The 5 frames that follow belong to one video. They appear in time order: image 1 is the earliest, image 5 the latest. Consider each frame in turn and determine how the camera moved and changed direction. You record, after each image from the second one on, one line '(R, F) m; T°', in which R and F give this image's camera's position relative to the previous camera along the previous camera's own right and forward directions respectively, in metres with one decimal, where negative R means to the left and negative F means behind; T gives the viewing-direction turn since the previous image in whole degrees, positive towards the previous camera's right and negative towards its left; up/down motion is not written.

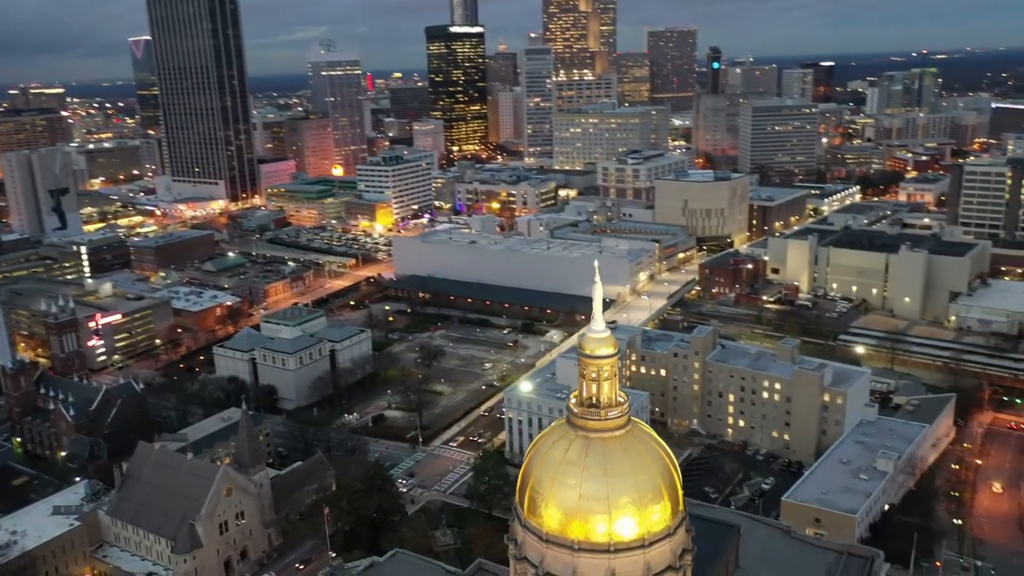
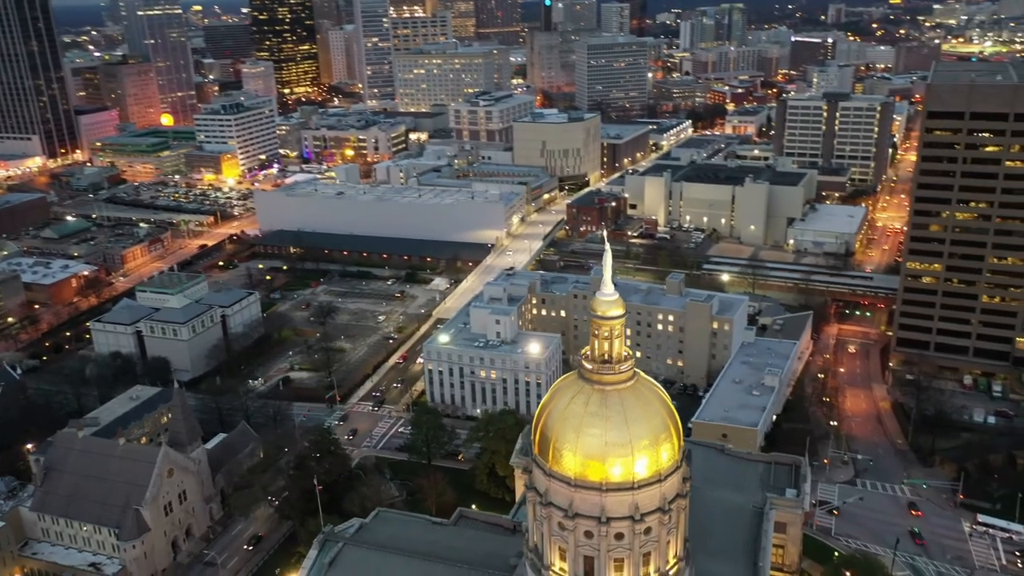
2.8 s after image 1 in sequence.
(-6.8, -1.2) m; +12°
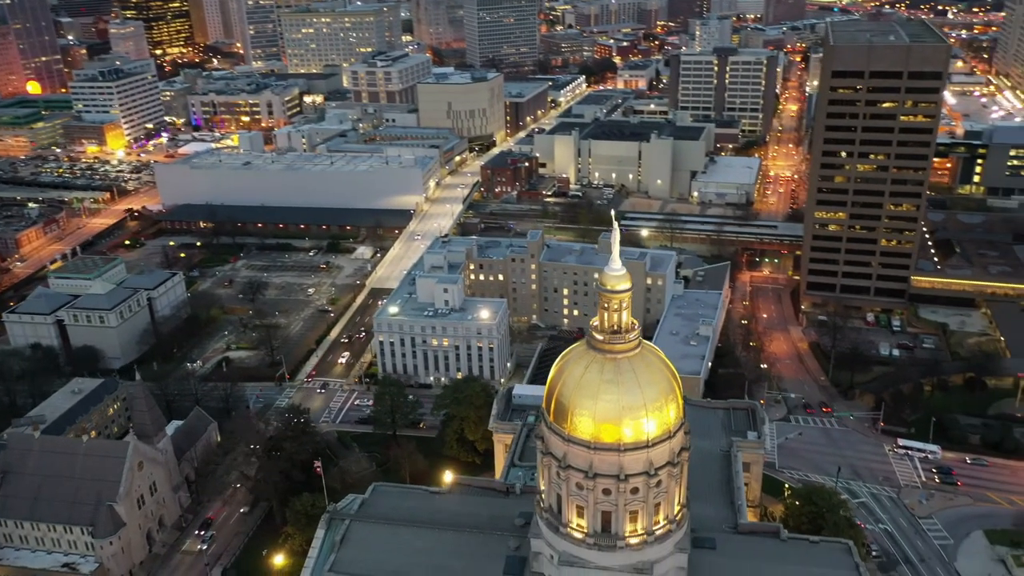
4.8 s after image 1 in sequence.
(-5.0, -1.2) m; +8°
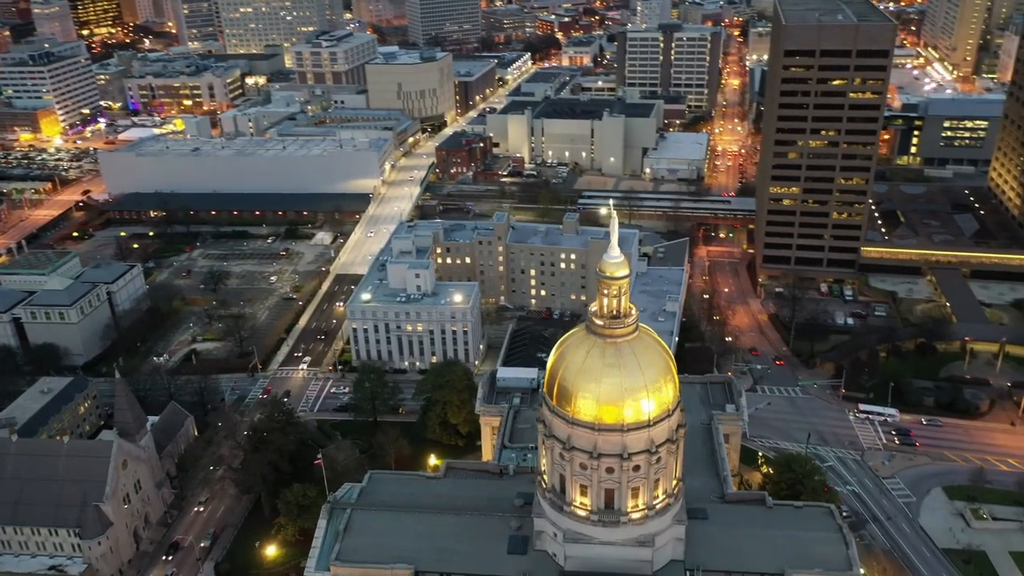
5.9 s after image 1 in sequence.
(-2.4, -0.7) m; +4°
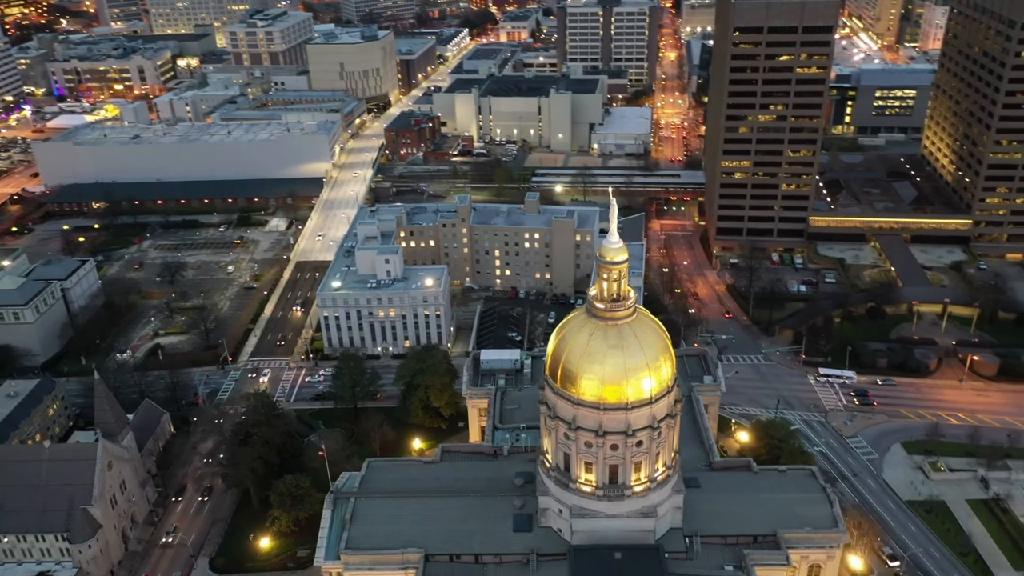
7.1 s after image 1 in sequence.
(-2.8, -0.8) m; +4°
